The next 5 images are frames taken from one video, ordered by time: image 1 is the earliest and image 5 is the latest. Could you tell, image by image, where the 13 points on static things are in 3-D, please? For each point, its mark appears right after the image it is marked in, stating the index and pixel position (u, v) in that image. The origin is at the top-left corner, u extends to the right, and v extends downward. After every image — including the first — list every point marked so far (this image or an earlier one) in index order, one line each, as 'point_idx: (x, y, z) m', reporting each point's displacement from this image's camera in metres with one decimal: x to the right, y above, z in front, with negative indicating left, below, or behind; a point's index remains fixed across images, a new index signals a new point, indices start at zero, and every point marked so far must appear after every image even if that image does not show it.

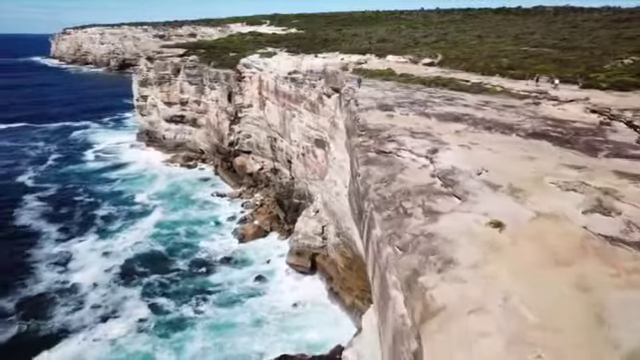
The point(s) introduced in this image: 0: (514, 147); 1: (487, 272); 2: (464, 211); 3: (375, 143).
0: (+2.6, +0.4, +11.4) m
1: (+1.1, -0.6, +5.7) m
2: (+1.3, -0.3, +7.6) m
3: (+0.7, +0.5, +12.0) m
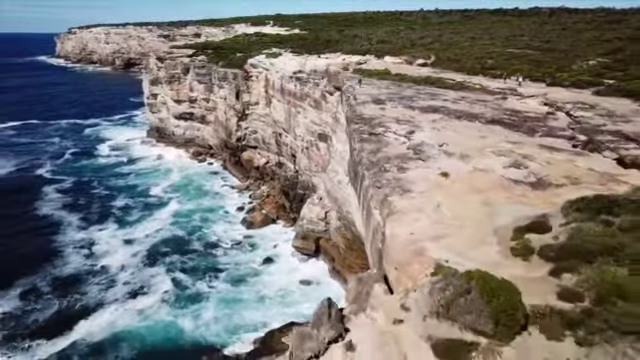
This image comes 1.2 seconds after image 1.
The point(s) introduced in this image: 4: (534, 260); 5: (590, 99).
0: (+2.7, +0.9, +15.1) m
1: (+1.2, -0.2, +9.4) m
2: (+1.4, +0.2, +11.4) m
3: (+0.8, +1.0, +15.7) m
4: (+1.6, -0.6, +6.3) m
5: (+6.4, +1.9, +19.5) m
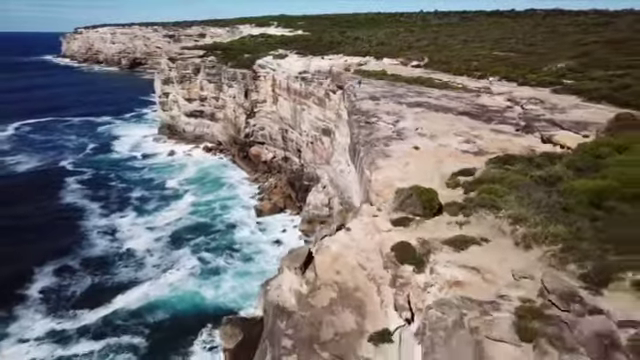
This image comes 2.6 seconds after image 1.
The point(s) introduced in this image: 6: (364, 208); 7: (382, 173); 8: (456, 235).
0: (+2.9, +1.4, +19.7) m
1: (+1.4, +0.3, +14.0) m
2: (+1.6, +0.7, +16.0) m
3: (+1.0, +1.5, +20.3) m
4: (+1.7, -0.1, +10.9) m
5: (+6.6, +2.4, +24.1) m
6: (+0.6, -0.4, +11.5) m
7: (+0.9, +0.1, +12.8) m
8: (+1.4, -0.6, +8.2) m
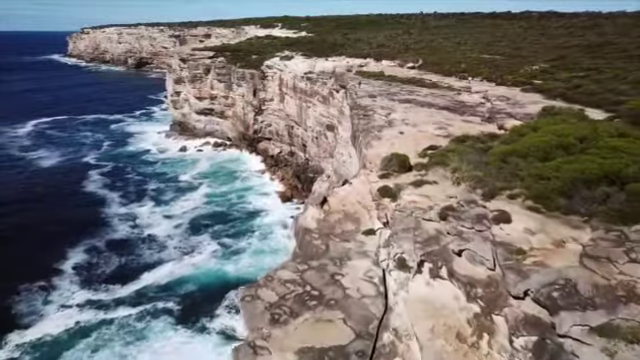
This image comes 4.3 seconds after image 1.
0: (+3.1, +2.0, +24.7) m
1: (+1.6, +0.9, +19.0) m
2: (+1.8, +1.2, +20.9) m
3: (+1.2, +2.1, +25.3) m
4: (+1.9, +0.5, +15.9) m
5: (+6.8, +3.0, +29.0) m
6: (+0.8, +0.2, +16.5) m
7: (+1.1, +0.6, +17.7) m
8: (+1.6, 0.0, +13.2) m
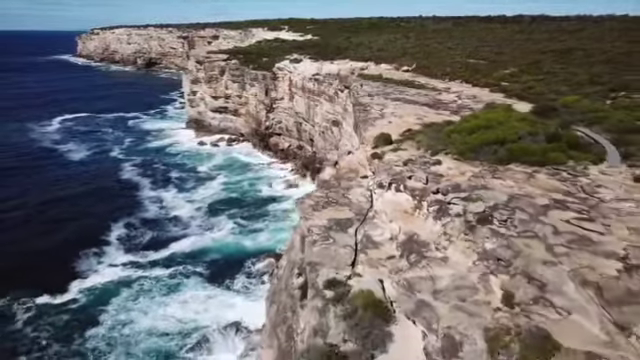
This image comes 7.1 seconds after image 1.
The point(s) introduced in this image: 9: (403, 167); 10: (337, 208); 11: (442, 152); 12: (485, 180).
0: (+3.5, +2.8, +32.6) m
1: (+2.0, +1.7, +26.9) m
2: (+2.2, +2.1, +28.9) m
3: (+1.6, +2.9, +33.2) m
4: (+2.3, +1.3, +23.8) m
5: (+7.2, +3.8, +36.9) m
6: (+1.2, +1.0, +24.5) m
7: (+1.5, +1.5, +25.7) m
8: (+1.9, +0.8, +21.1) m
9: (+1.8, +0.3, +17.7) m
10: (+0.3, -0.6, +17.2) m
11: (+2.8, +0.7, +19.1) m
12: (+3.1, 0.0, +15.5) m
